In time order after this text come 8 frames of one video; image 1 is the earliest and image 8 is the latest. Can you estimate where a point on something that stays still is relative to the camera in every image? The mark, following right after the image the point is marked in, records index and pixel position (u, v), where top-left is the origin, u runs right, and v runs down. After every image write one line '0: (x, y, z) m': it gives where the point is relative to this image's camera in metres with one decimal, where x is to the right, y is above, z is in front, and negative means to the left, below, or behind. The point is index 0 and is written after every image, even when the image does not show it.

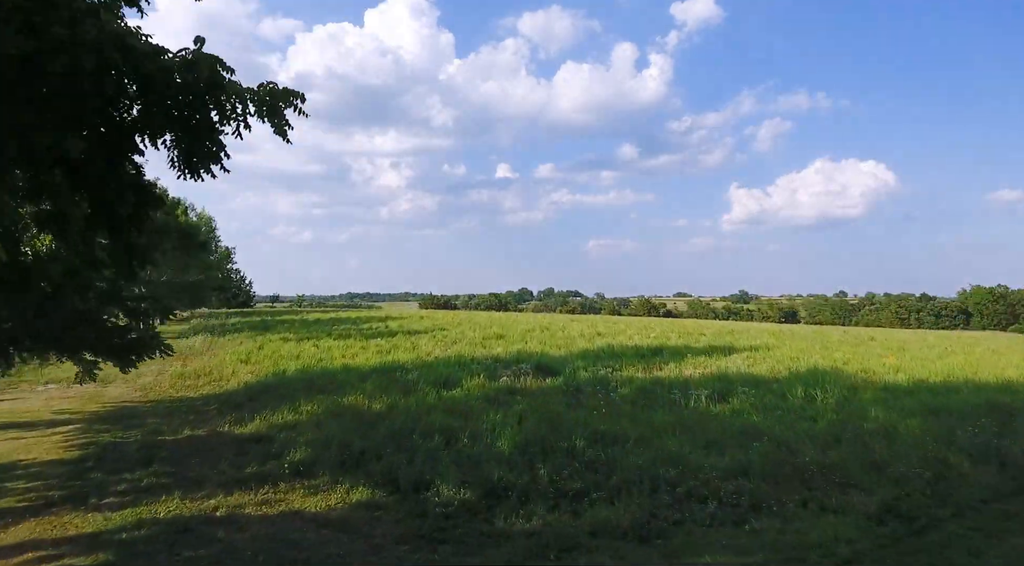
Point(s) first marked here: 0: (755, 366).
0: (+5.2, -1.8, +13.6) m
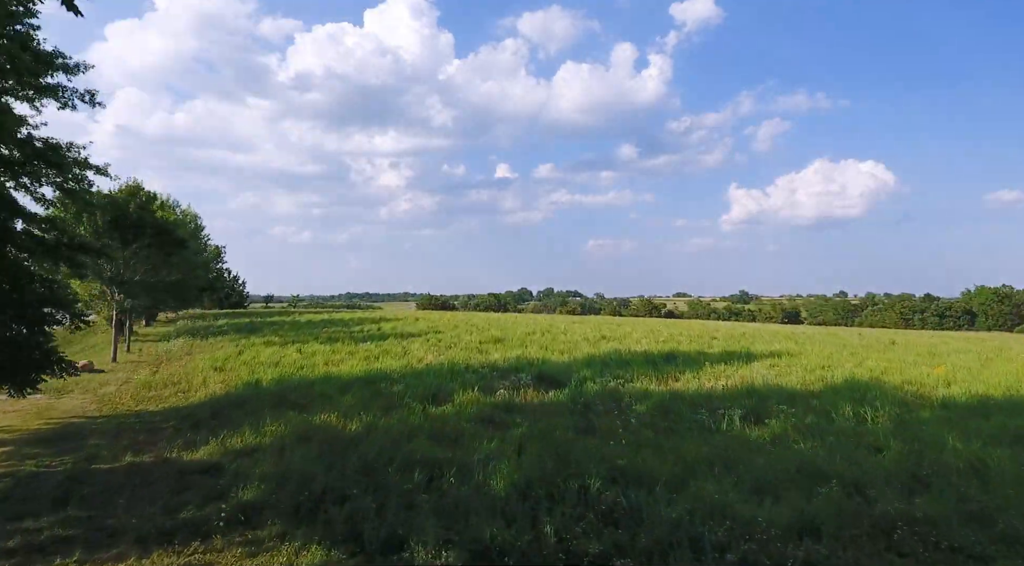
0: (+5.2, -1.8, +12.1) m
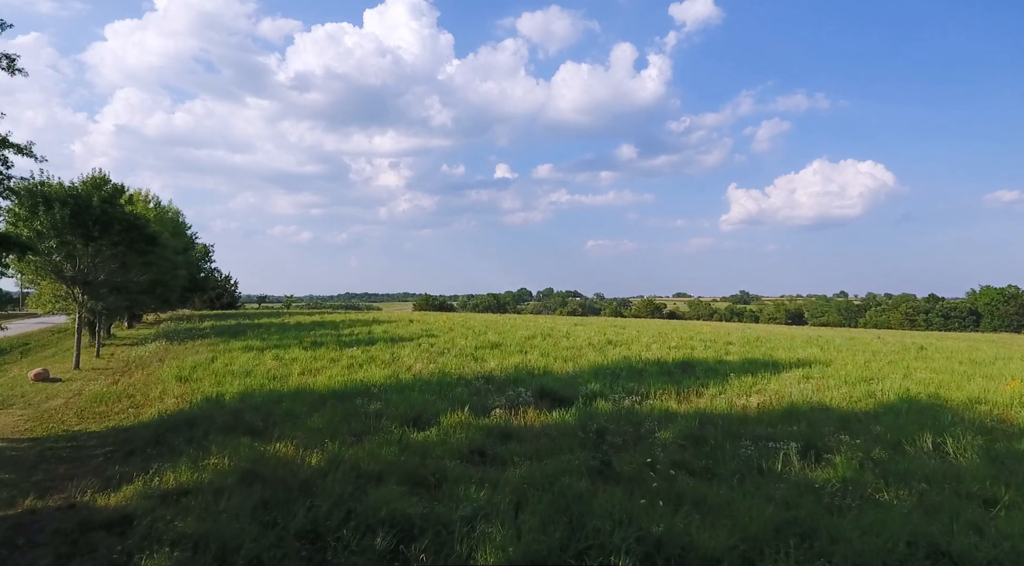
0: (+5.1, -1.8, +10.4) m
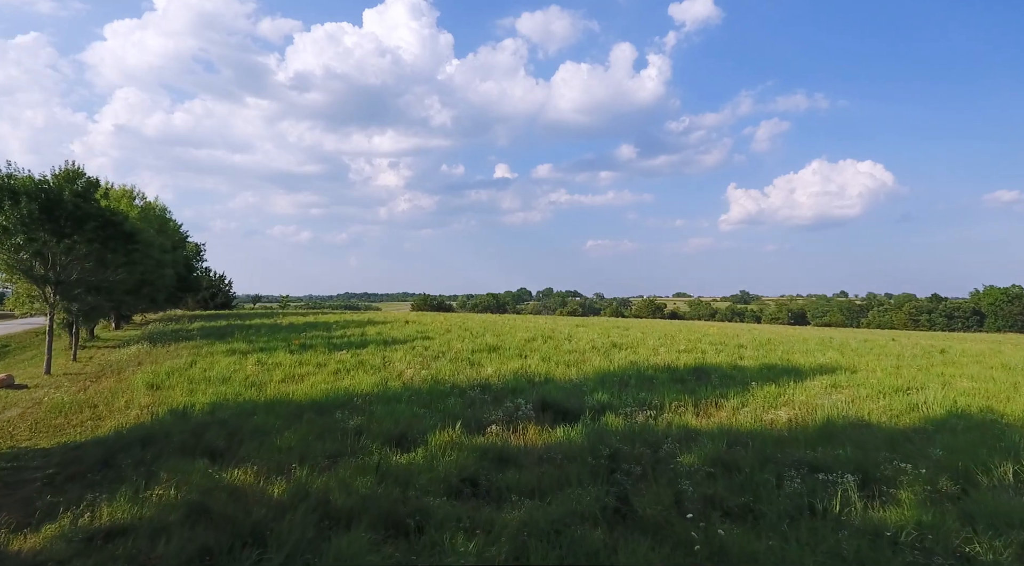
0: (+5.1, -1.8, +9.3) m
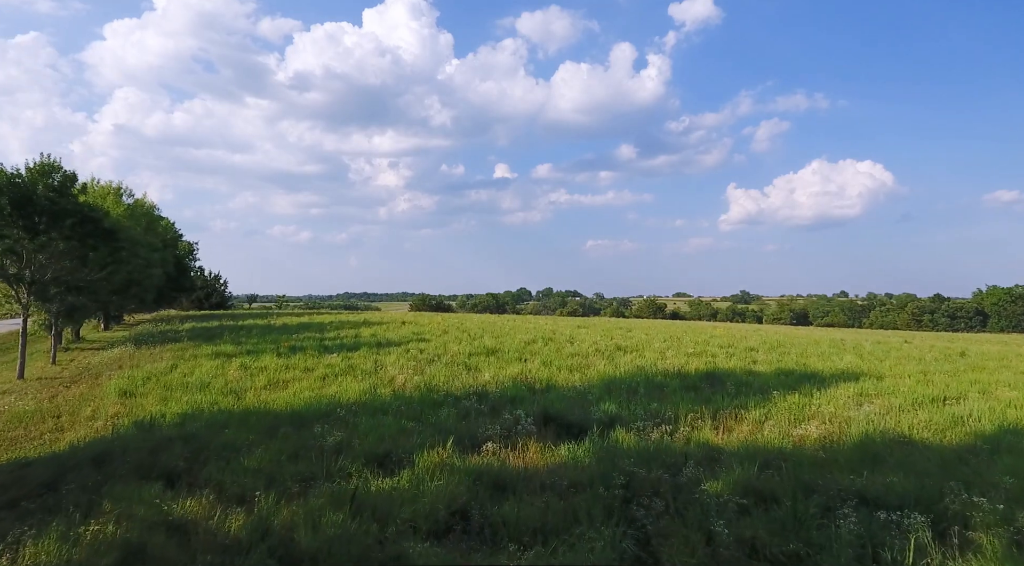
0: (+5.1, -1.8, +8.4) m
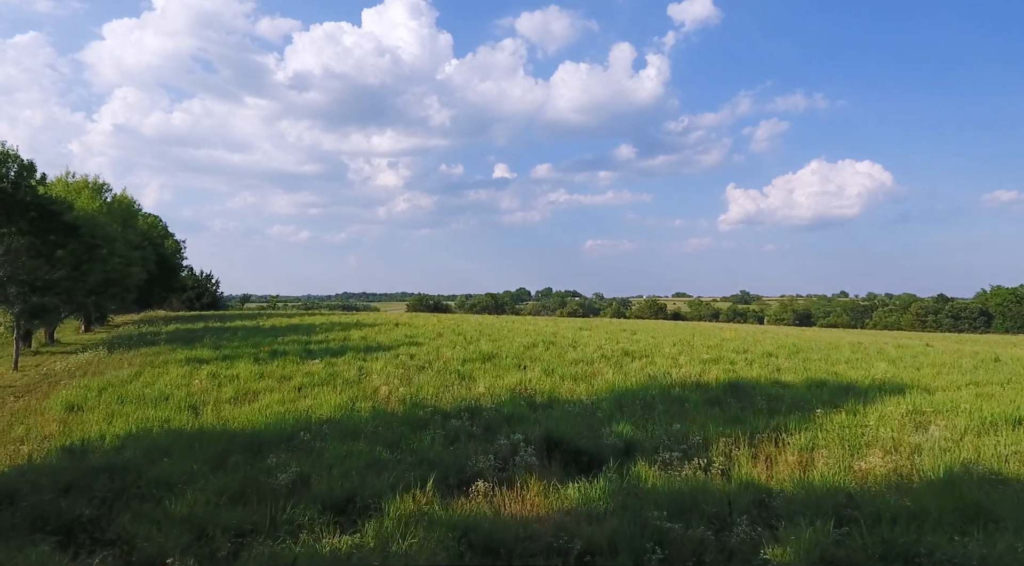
0: (+5.1, -1.8, +6.9) m
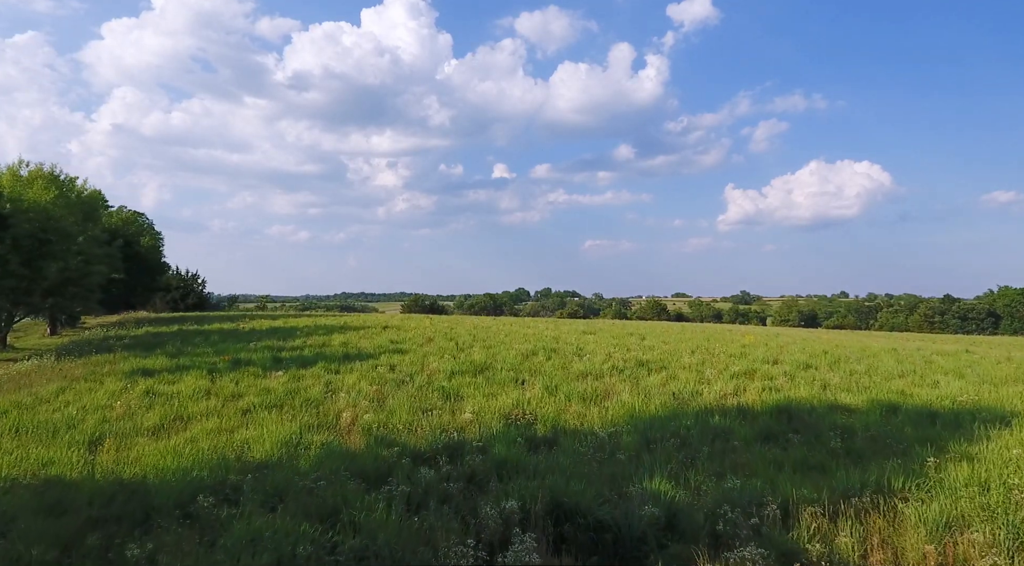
0: (+5.0, -1.8, +4.6) m
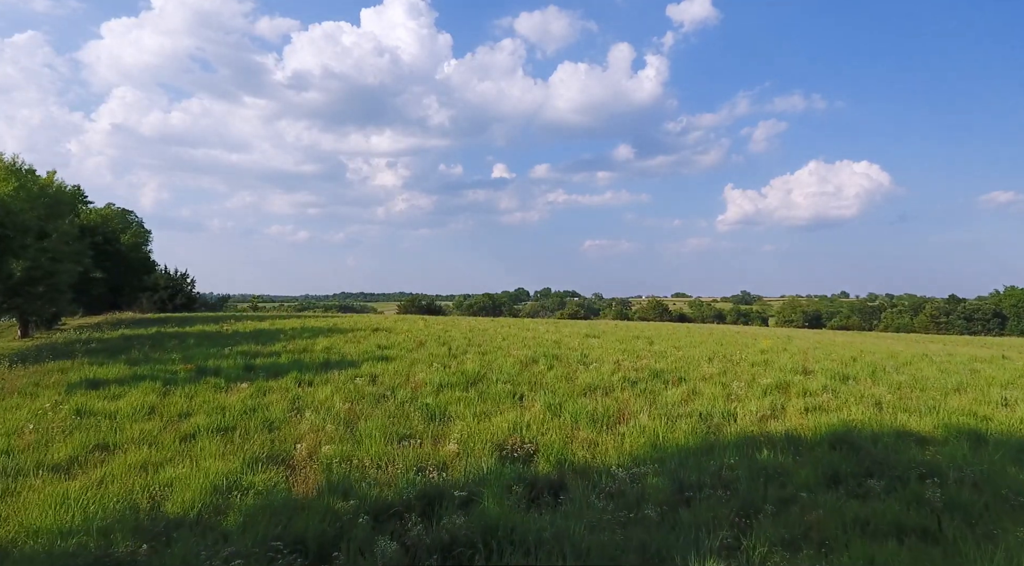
0: (+4.9, -1.8, +2.8) m
